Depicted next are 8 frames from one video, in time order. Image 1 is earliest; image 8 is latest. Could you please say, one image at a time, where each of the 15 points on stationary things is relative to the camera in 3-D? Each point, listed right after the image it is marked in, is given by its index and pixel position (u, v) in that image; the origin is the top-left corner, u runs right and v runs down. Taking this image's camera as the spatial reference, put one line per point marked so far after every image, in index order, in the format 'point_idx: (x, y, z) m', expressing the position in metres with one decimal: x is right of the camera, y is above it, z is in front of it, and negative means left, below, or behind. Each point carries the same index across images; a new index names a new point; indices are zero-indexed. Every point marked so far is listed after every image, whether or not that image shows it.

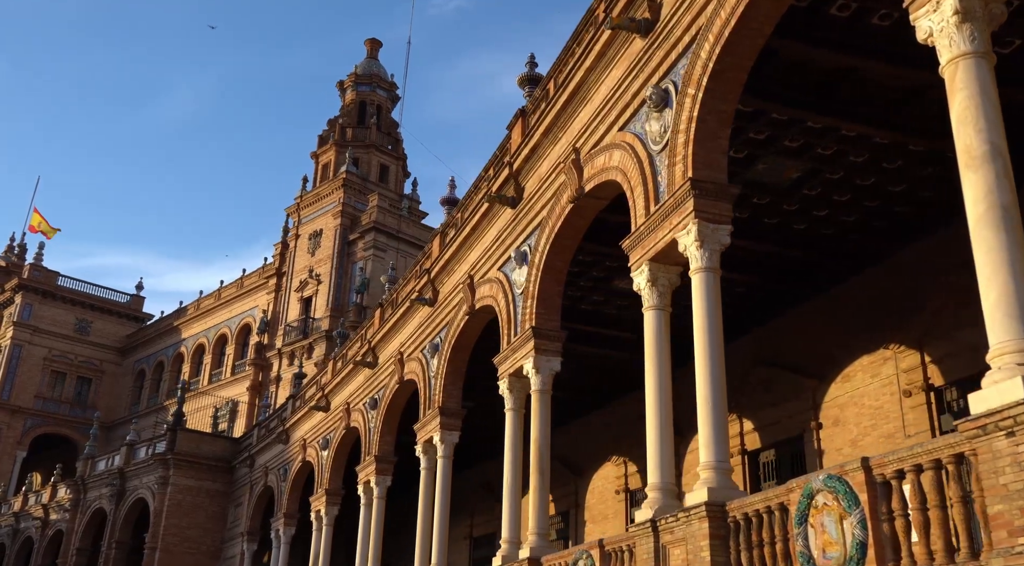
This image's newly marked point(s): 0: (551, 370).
0: (+0.5, -1.0, +11.5) m
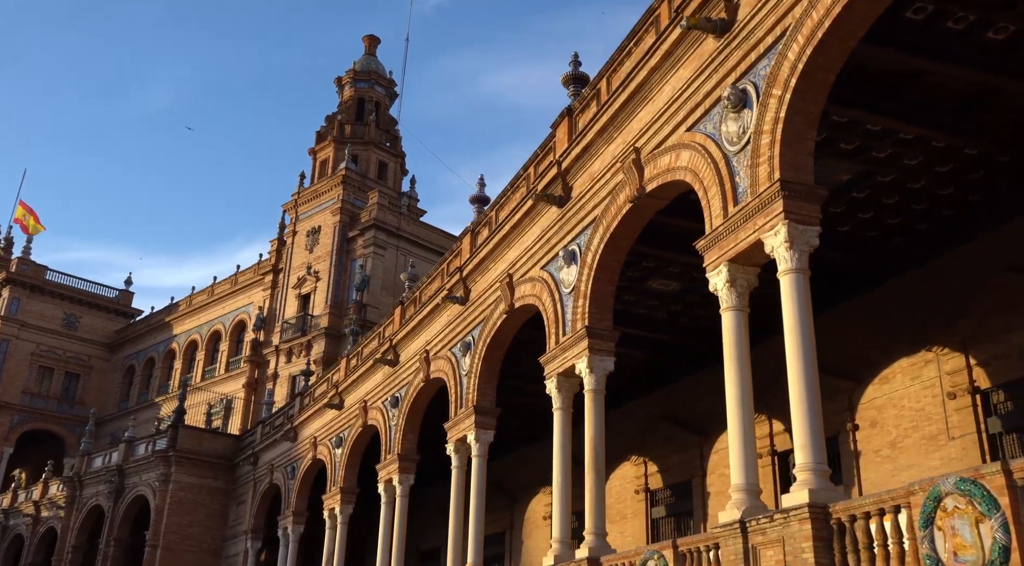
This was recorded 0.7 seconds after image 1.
0: (+1.1, -1.0, +11.5) m
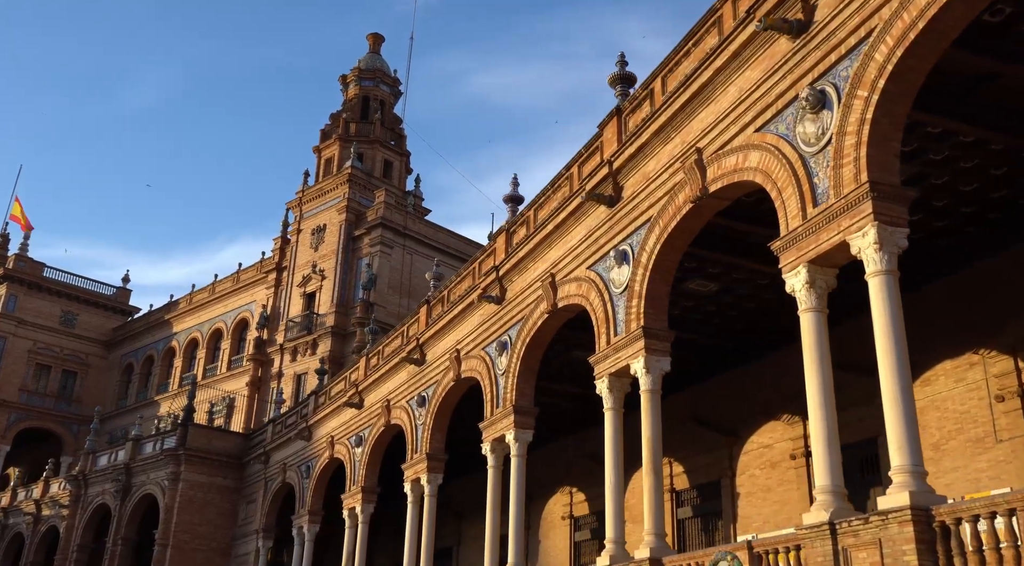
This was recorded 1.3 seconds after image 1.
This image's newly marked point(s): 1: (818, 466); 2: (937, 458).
0: (+1.8, -1.0, +11.5) m
1: (+2.6, -1.5, +8.1) m
2: (+6.0, -2.5, +13.4) m
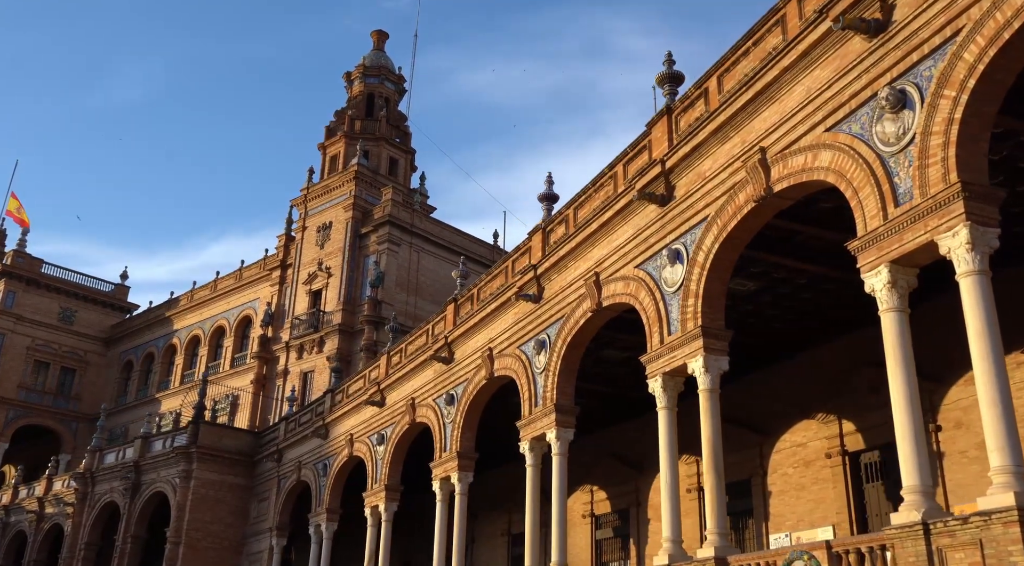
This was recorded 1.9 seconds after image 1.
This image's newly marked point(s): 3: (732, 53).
0: (+2.5, -1.0, +11.4) m
1: (+3.3, -1.5, +8.1) m
2: (+6.7, -2.5, +13.4) m
3: (+2.7, +2.8, +11.7) m
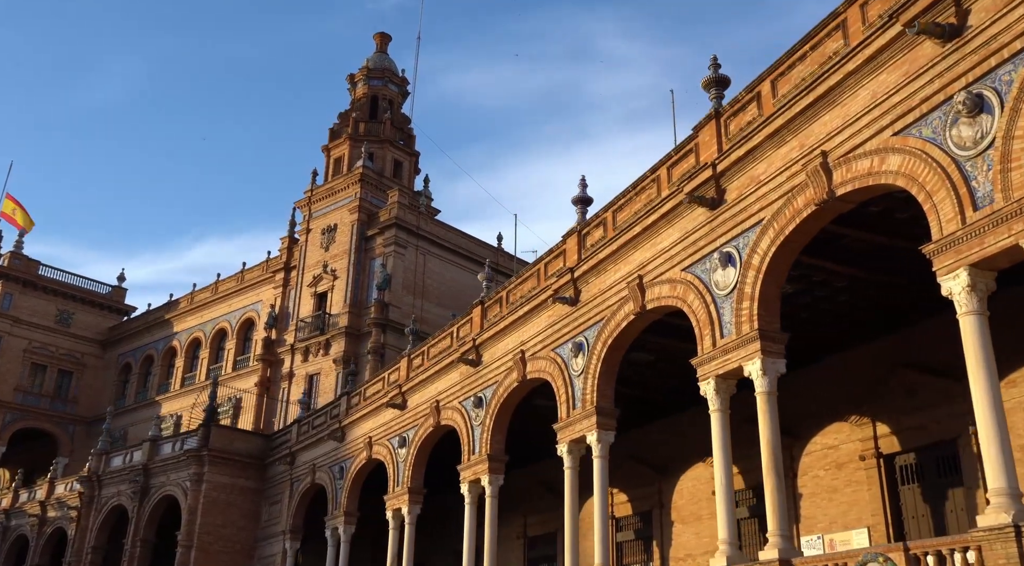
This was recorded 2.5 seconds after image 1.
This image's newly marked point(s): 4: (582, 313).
0: (+3.2, -1.1, +11.5) m
1: (+4.0, -1.6, +8.1) m
2: (+7.3, -2.5, +13.5) m
3: (+3.4, +2.8, +11.8) m
4: (+1.2, -0.5, +16.3) m
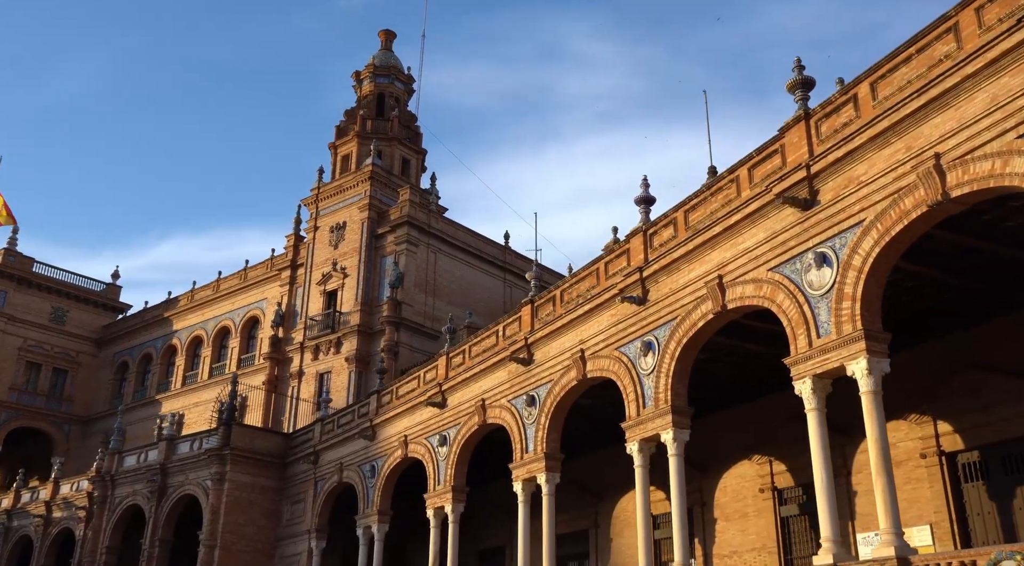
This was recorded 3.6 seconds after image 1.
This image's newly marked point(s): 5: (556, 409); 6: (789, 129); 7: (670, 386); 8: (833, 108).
0: (+4.5, -1.1, +11.6) m
1: (+5.4, -1.6, +8.3) m
2: (+8.6, -2.5, +13.8) m
3: (+4.7, +2.8, +11.9) m
4: (+2.4, -0.5, +16.3) m
5: (+0.9, -2.5, +19.1) m
6: (+3.9, +2.2, +13.6) m
7: (+2.6, -1.7, +15.5) m
8: (+4.3, +2.4, +12.8) m
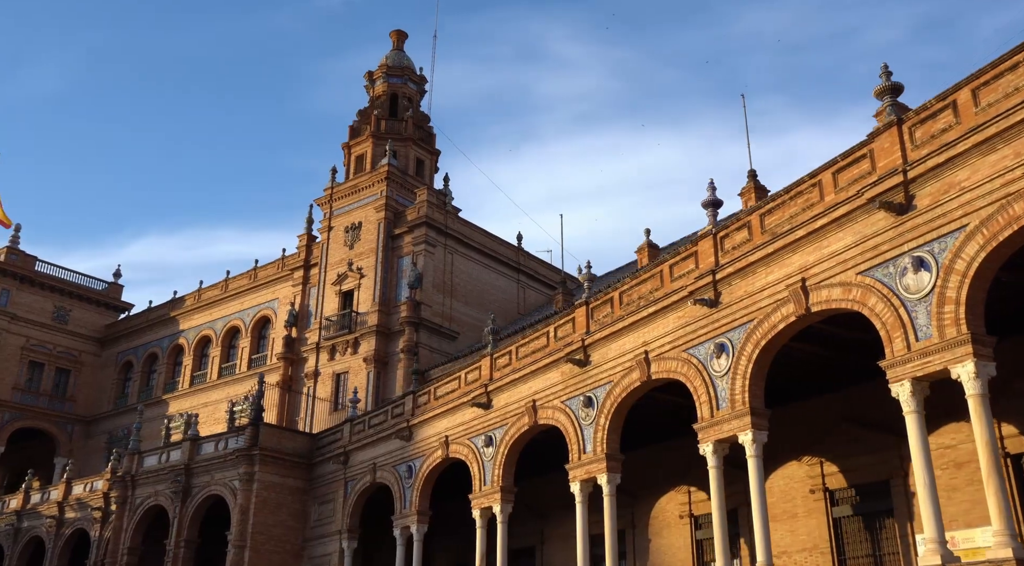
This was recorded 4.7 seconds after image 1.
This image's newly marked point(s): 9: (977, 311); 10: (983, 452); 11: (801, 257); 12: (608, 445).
0: (+5.8, -1.1, +11.8) m
1: (+6.8, -1.6, +8.4) m
2: (+9.9, -2.6, +14.0) m
3: (+6.1, +2.7, +12.1) m
4: (+3.7, -0.5, +16.5) m
5: (+2.1, -2.6, +19.3) m
6: (+5.3, +2.1, +13.7) m
7: (+3.9, -1.7, +15.6) m
8: (+5.7, +2.3, +13.0) m
9: (+5.9, -0.4, +12.0) m
10: (+5.6, -2.1, +11.4) m
11: (+4.5, +0.4, +15.0) m
12: (+1.9, -3.3, +19.3) m
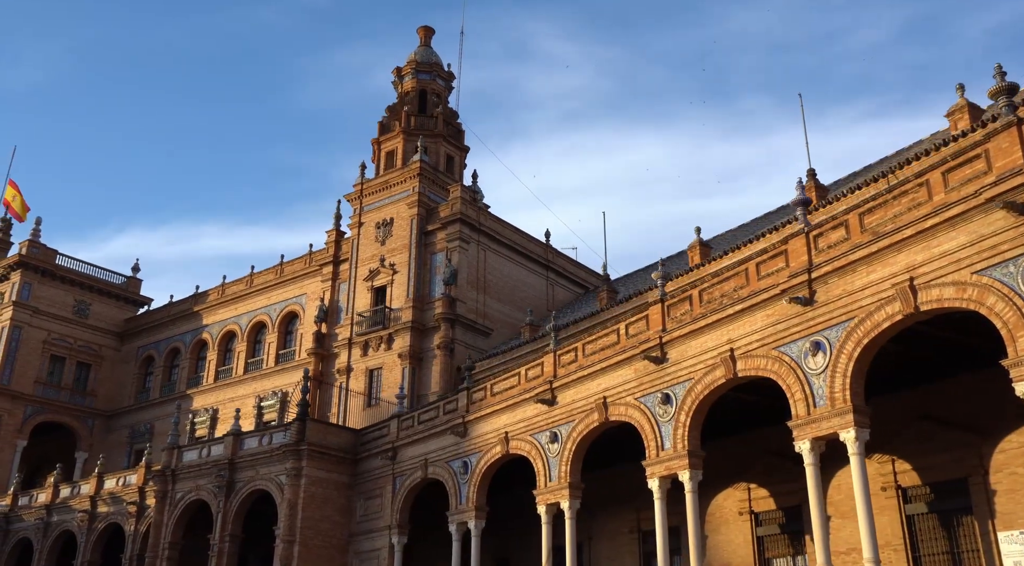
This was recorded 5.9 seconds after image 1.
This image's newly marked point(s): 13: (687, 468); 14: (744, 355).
0: (+7.6, -1.1, +11.9) m
1: (+8.6, -1.7, +8.5) m
2: (+11.6, -2.6, +14.1) m
3: (+7.8, +2.7, +12.1) m
4: (+5.4, -0.5, +16.6) m
5: (+3.8, -2.5, +19.3) m
6: (+7.0, +2.1, +13.8) m
7: (+5.6, -1.7, +15.7) m
8: (+7.4, +2.3, +13.1) m
9: (+7.6, -0.4, +12.1) m
10: (+7.3, -2.1, +11.5) m
11: (+6.2, +0.4, +15.0) m
12: (+3.6, -3.2, +19.4) m
13: (+3.5, -3.8, +19.3) m
14: (+4.5, -1.4, +18.2) m
